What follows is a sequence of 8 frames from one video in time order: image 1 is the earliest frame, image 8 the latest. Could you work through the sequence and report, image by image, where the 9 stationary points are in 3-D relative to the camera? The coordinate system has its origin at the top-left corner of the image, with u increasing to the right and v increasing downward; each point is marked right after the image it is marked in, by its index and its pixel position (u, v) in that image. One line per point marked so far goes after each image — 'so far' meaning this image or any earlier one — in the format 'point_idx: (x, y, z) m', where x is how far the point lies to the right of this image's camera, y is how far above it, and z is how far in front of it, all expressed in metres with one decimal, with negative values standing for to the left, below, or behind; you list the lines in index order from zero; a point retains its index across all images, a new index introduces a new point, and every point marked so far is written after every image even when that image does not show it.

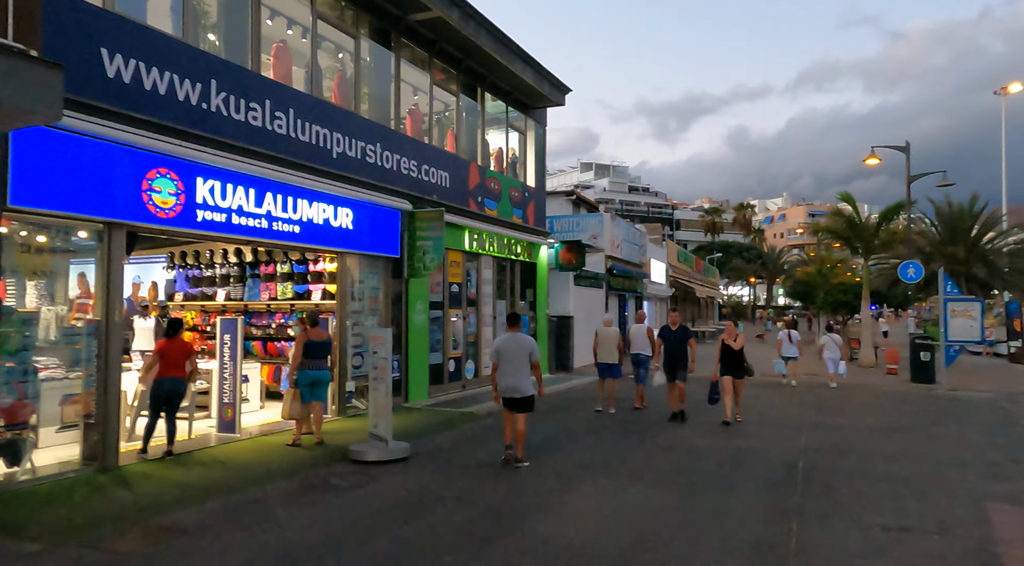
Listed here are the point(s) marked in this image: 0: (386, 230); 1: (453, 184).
0: (-2.0, +0.8, +11.5) m
1: (-1.1, +1.9, +13.7) m
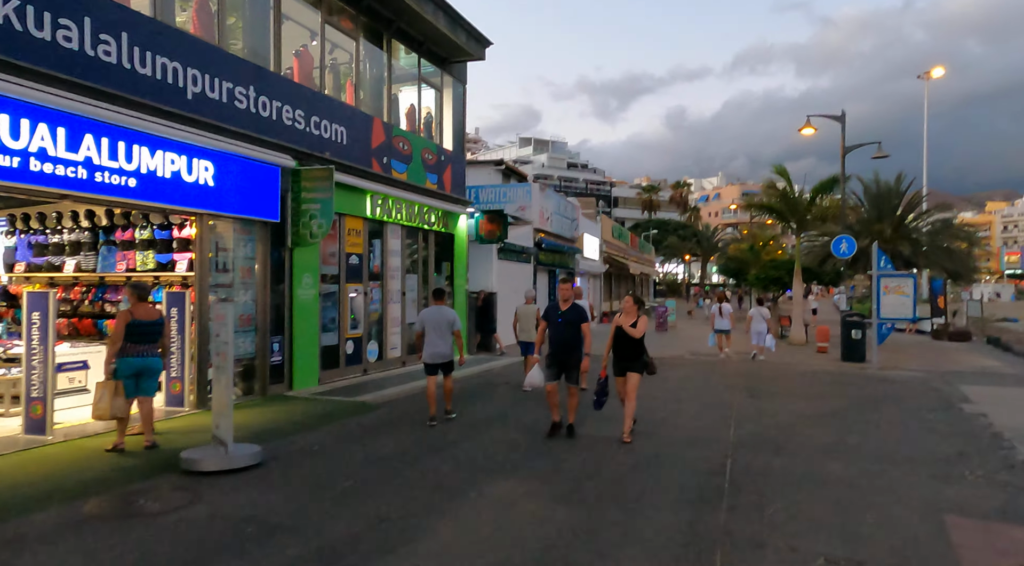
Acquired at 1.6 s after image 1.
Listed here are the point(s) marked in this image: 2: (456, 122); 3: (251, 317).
0: (-3.3, +1.3, +9.8) m
1: (-2.7, +2.4, +12.1) m
2: (-1.3, +3.6, +16.6) m
3: (-3.6, -0.5, +9.9) m
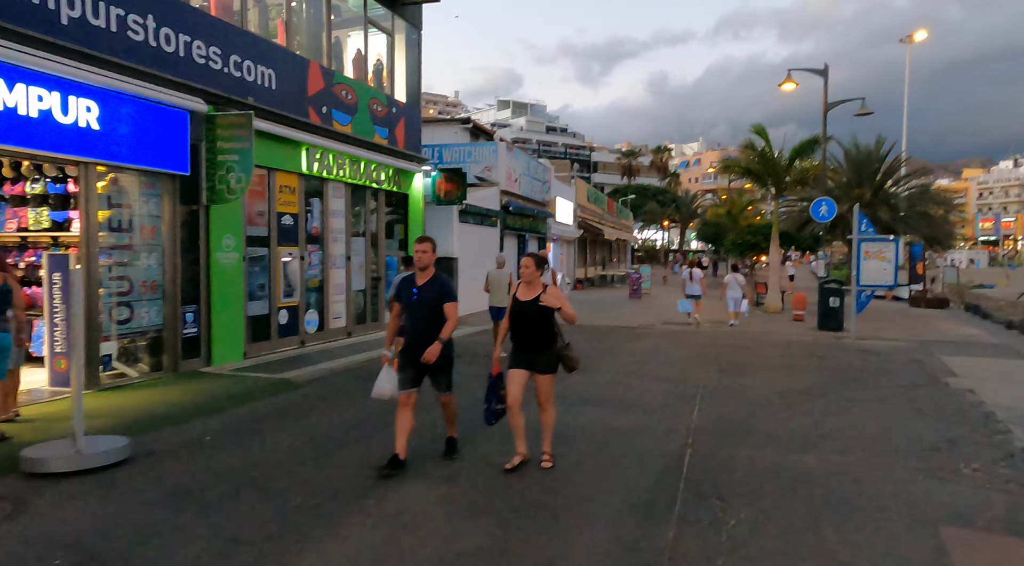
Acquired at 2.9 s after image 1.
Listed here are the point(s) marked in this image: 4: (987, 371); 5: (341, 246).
0: (-4.0, +1.7, +8.6) m
1: (-3.4, +2.9, +10.8) m
2: (-2.1, +4.4, +15.3) m
3: (-4.3, 0.0, +8.7) m
4: (+7.9, -1.5, +12.1) m
5: (-3.0, +0.7, +12.8) m
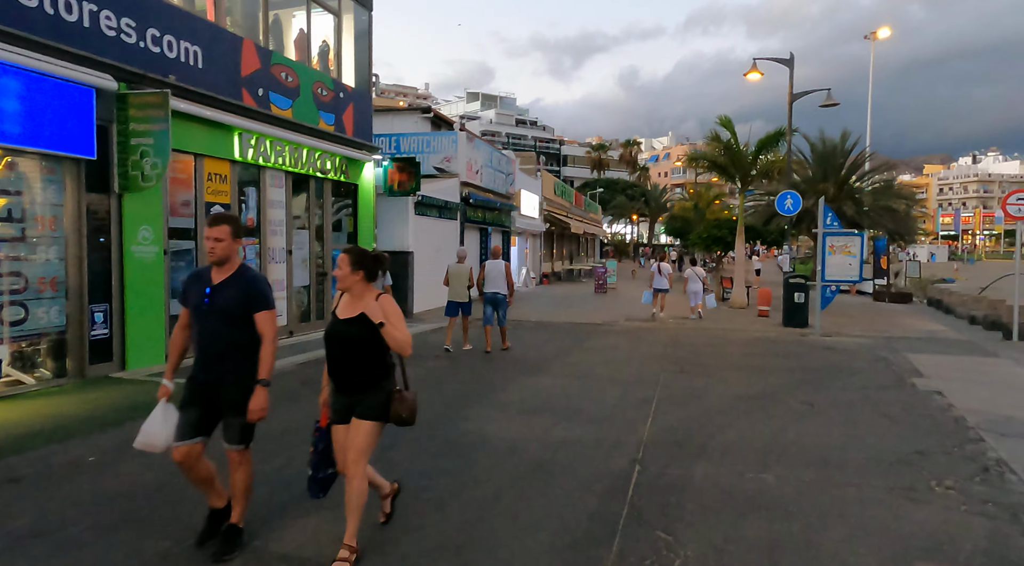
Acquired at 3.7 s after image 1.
0: (-4.6, +1.7, +7.7) m
1: (-4.1, +3.0, +9.9) m
2: (-3.0, +4.5, +14.4) m
3: (-4.9, 0.0, +7.9) m
4: (+7.1, -1.4, +11.7) m
5: (-3.8, +0.7, +12.0) m
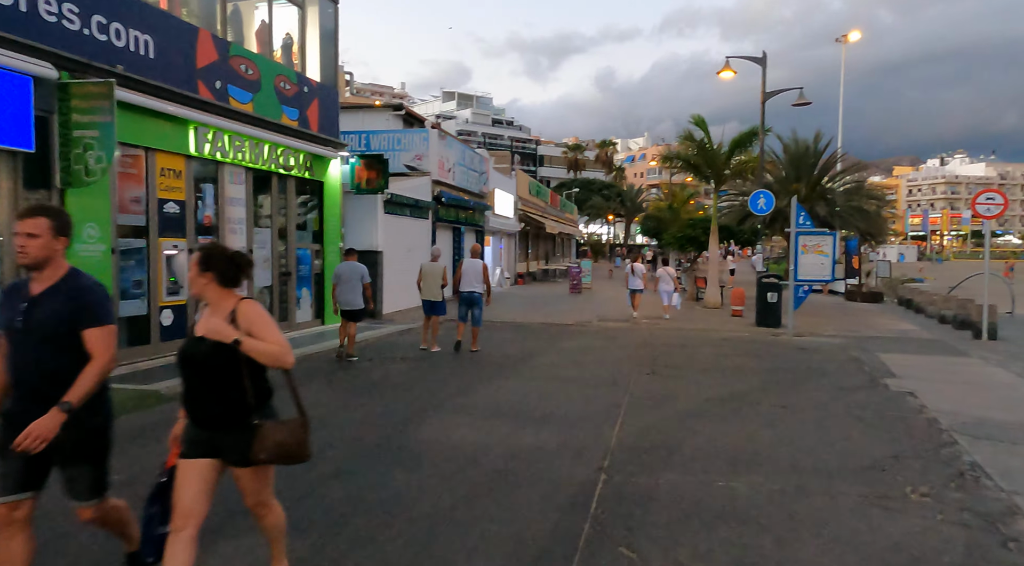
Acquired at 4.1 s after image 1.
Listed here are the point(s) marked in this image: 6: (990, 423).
0: (-5.0, +1.7, +7.2) m
1: (-4.5, +3.0, +9.5) m
2: (-3.6, +4.5, +14.0) m
3: (-5.3, 0.0, +7.4) m
4: (+6.6, -1.4, +11.6) m
5: (-4.3, +0.7, +11.6) m
6: (+5.2, -1.5, +7.9) m
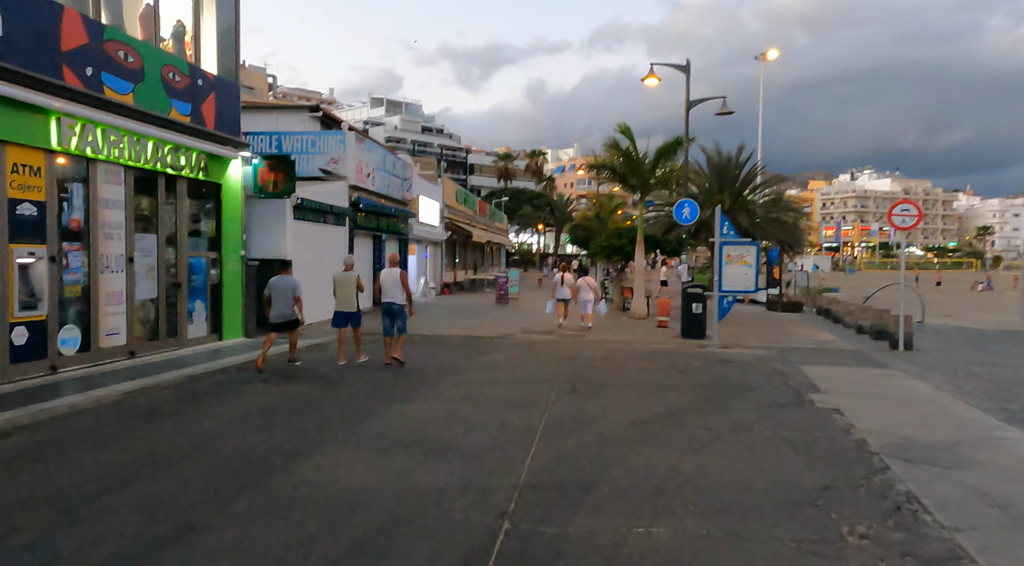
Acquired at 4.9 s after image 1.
0: (-5.9, +1.6, +6.0) m
1: (-5.6, +2.8, +8.3) m
2: (-5.1, +4.3, +12.9) m
3: (-6.1, -0.1, +6.1) m
4: (+5.3, -1.6, +11.4) m
5: (-5.6, +0.6, +10.3) m
6: (+4.2, -1.7, +7.6) m
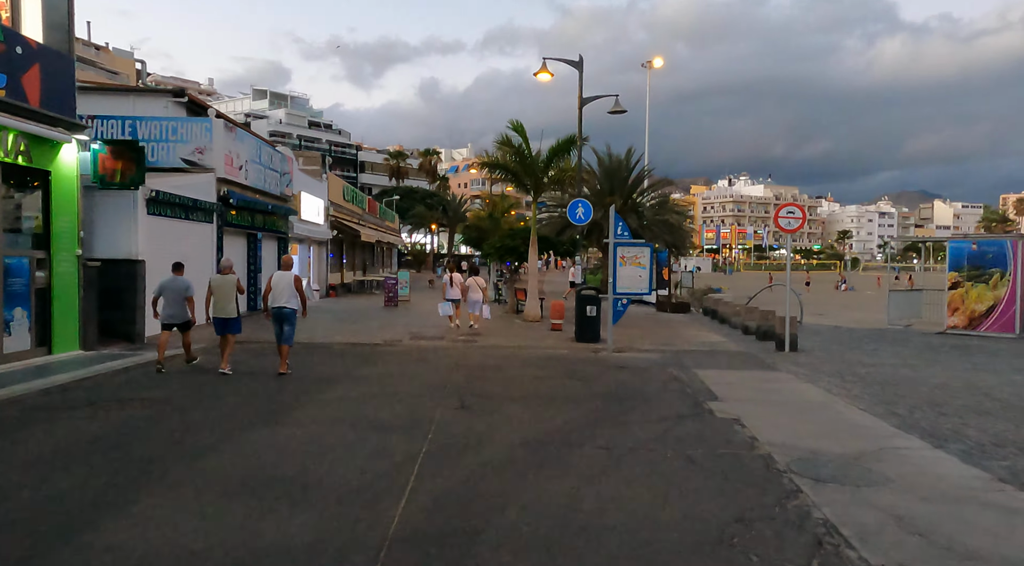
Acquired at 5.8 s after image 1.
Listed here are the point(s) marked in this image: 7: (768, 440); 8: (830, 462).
0: (-6.7, +1.6, +4.1) m
1: (-6.8, +2.8, +6.4) m
2: (-7.0, +4.2, +11.1) m
3: (-7.0, -0.2, +4.2) m
4: (+3.5, -1.6, +11.1) m
5: (-7.0, +0.5, +8.5) m
6: (+3.1, -1.7, +7.1) m
7: (+2.7, -1.7, +7.7) m
8: (+3.1, -1.7, +7.1) m
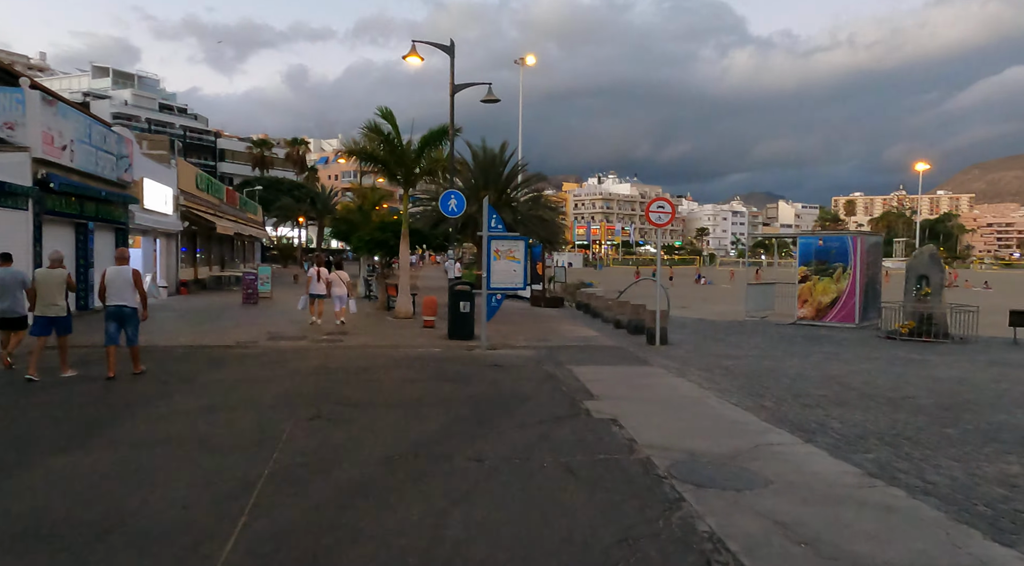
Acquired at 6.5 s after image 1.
0: (-7.3, +1.5, +2.2) m
1: (-7.8, +2.8, +4.5) m
2: (-8.8, +4.3, +9.0) m
3: (-7.6, -0.2, +2.3) m
4: (+1.6, -1.6, +10.8) m
5: (-8.4, +0.5, +6.4) m
6: (+1.8, -1.7, +6.9) m
7: (+1.4, -1.6, +7.4) m
8: (+1.8, -1.7, +6.8) m
